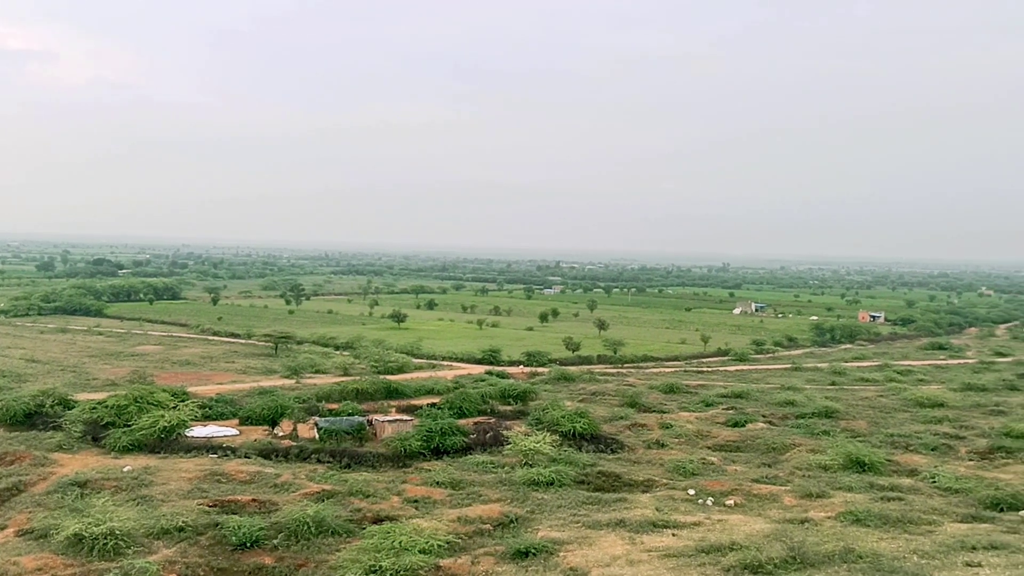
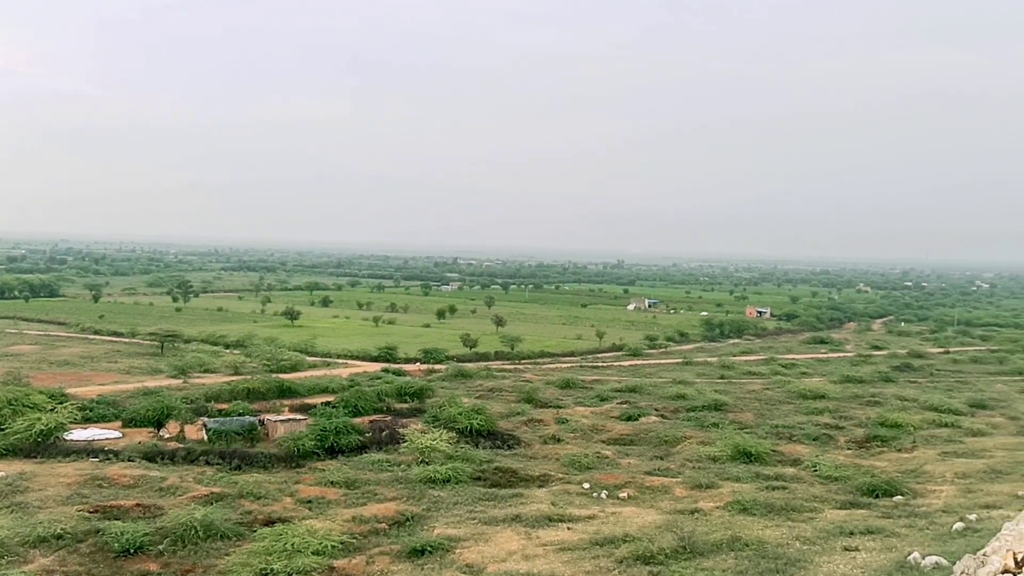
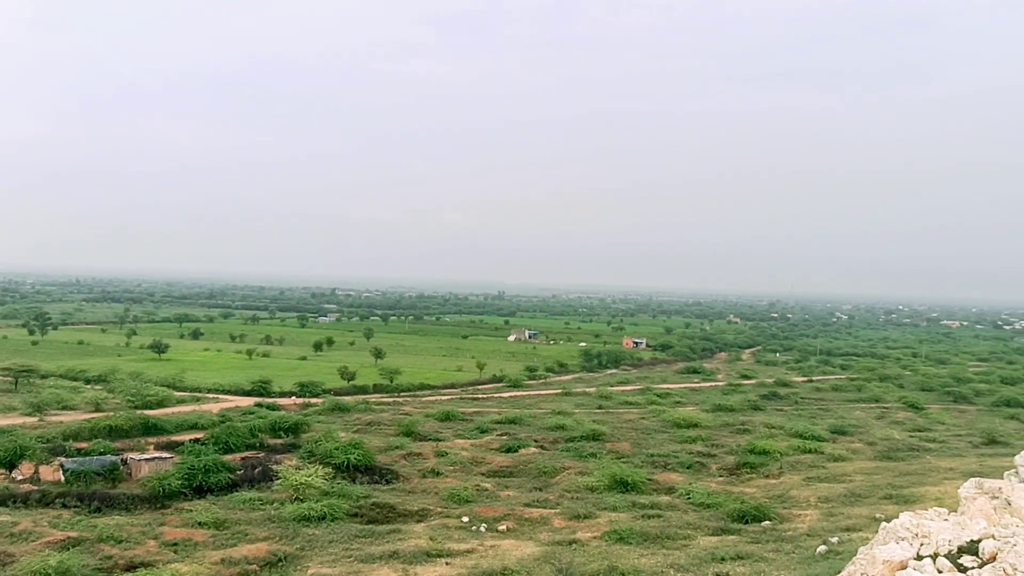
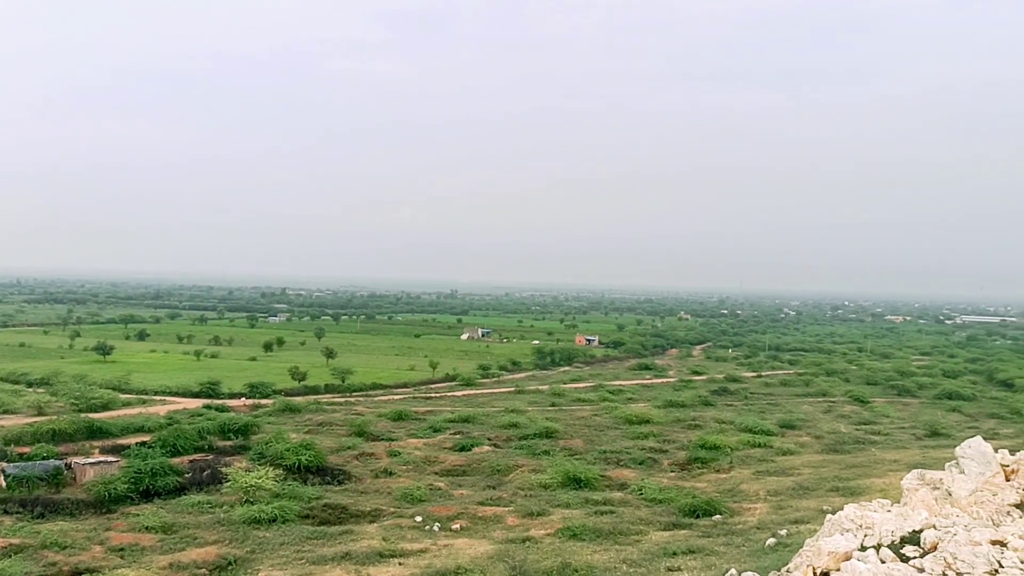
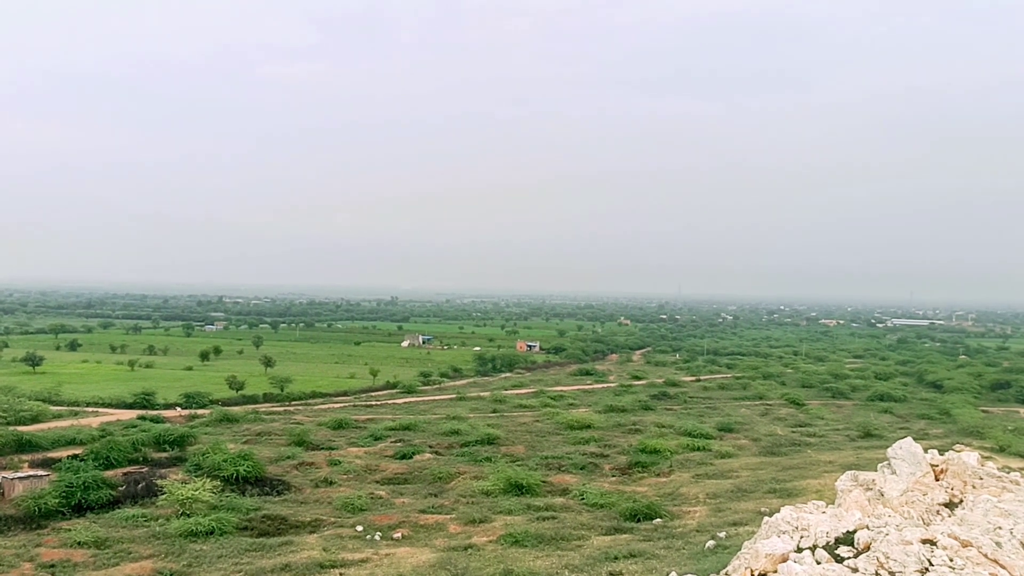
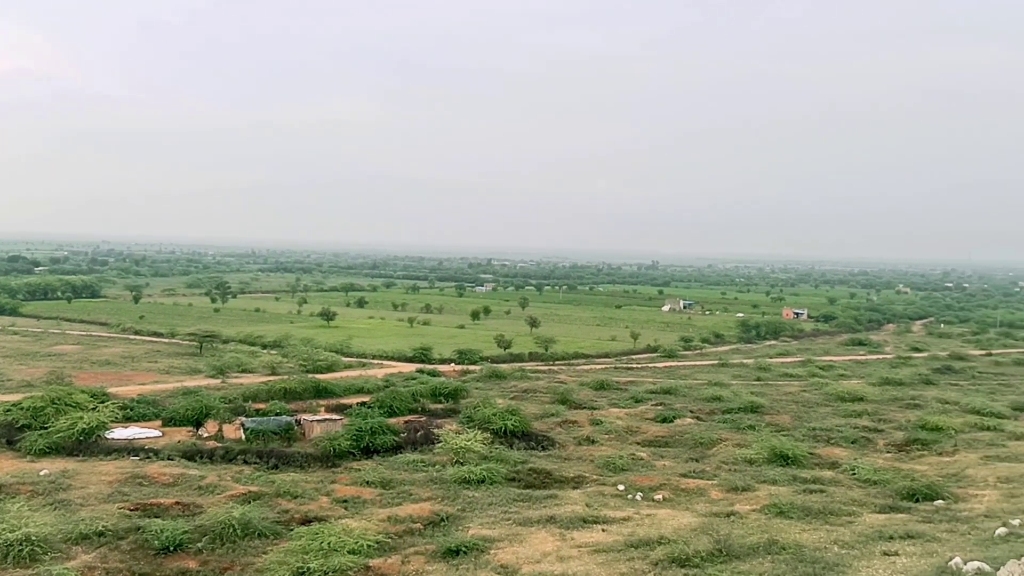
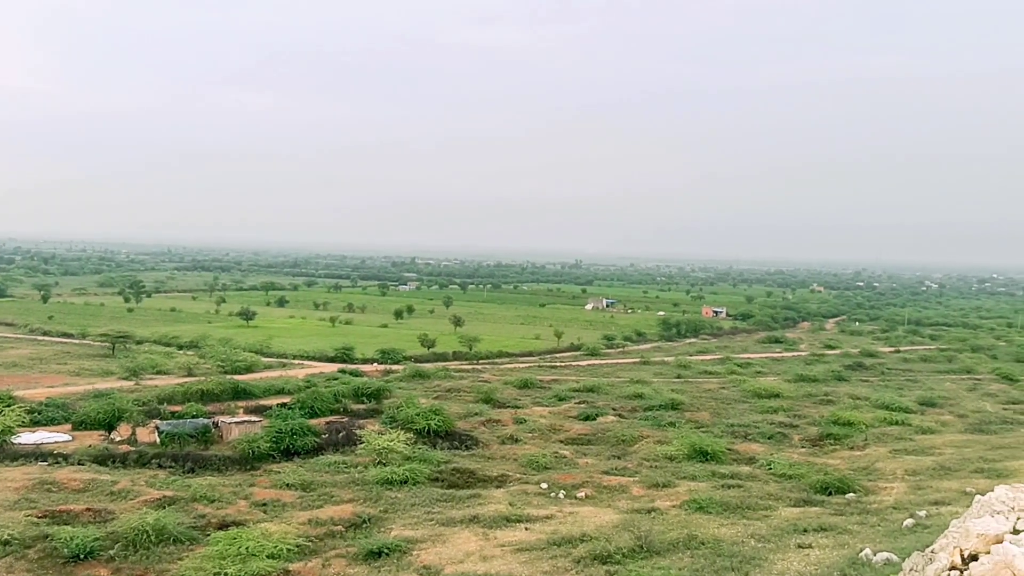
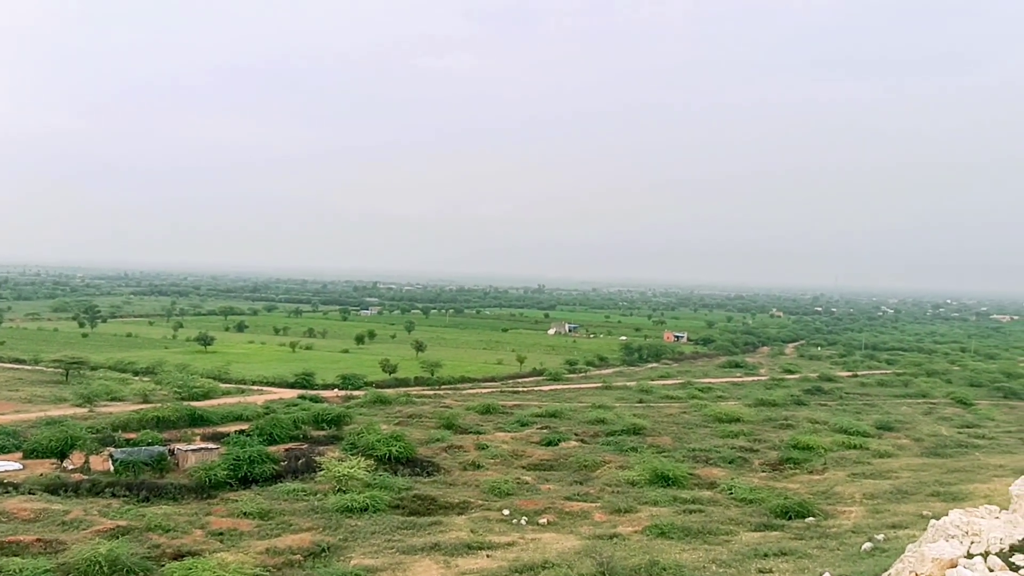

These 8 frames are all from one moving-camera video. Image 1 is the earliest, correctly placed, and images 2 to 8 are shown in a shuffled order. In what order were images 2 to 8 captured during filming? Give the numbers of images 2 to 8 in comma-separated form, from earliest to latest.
6, 2, 7, 8, 3, 4, 5
